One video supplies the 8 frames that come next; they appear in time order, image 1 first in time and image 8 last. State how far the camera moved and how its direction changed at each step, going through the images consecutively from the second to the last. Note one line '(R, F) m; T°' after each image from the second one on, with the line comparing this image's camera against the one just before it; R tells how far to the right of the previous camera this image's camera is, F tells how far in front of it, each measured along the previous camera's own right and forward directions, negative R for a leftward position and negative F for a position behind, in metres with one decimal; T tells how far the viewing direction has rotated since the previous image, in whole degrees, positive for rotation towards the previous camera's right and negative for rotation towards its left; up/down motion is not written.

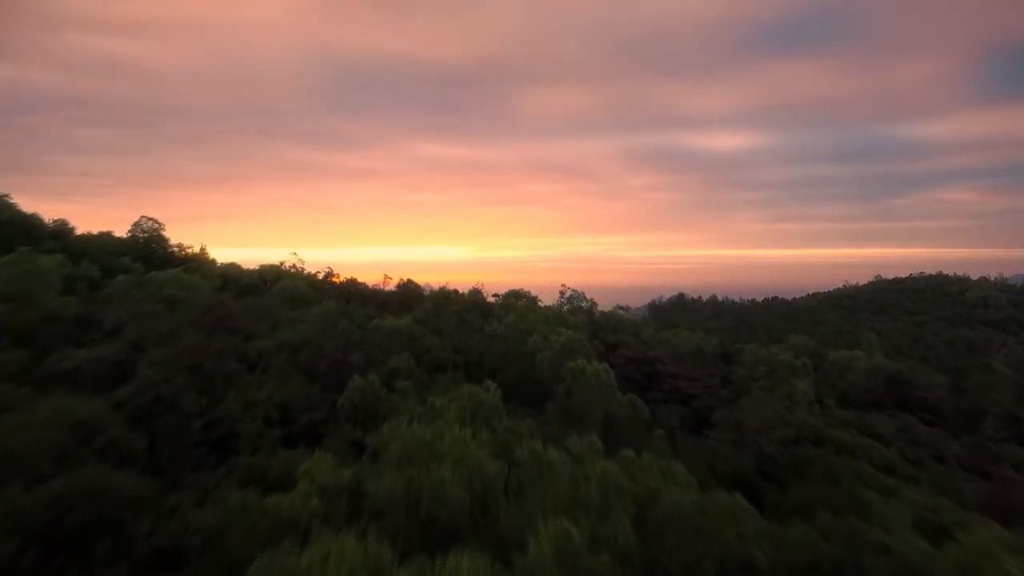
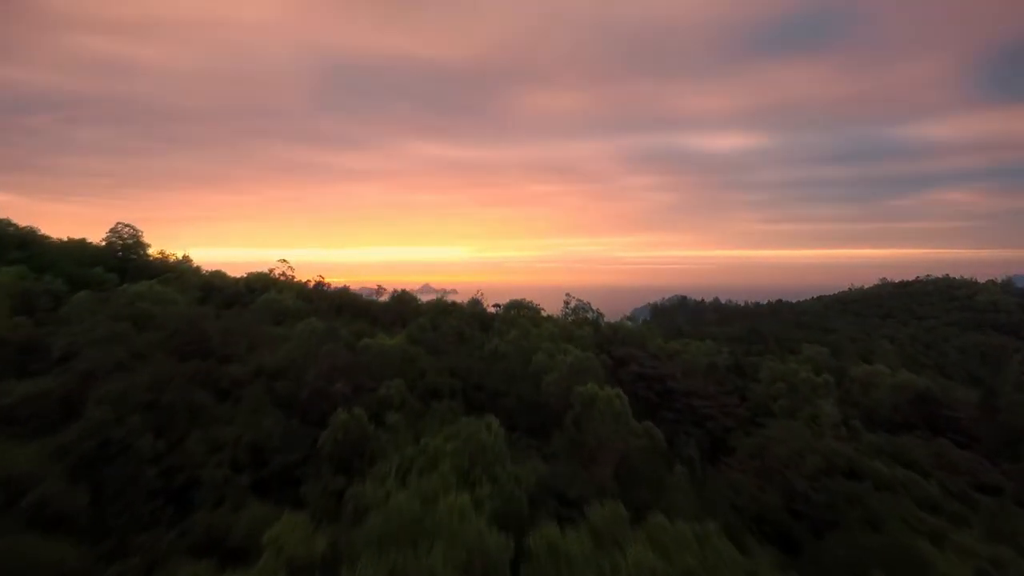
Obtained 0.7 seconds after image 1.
(-0.1, +0.9) m; 0°
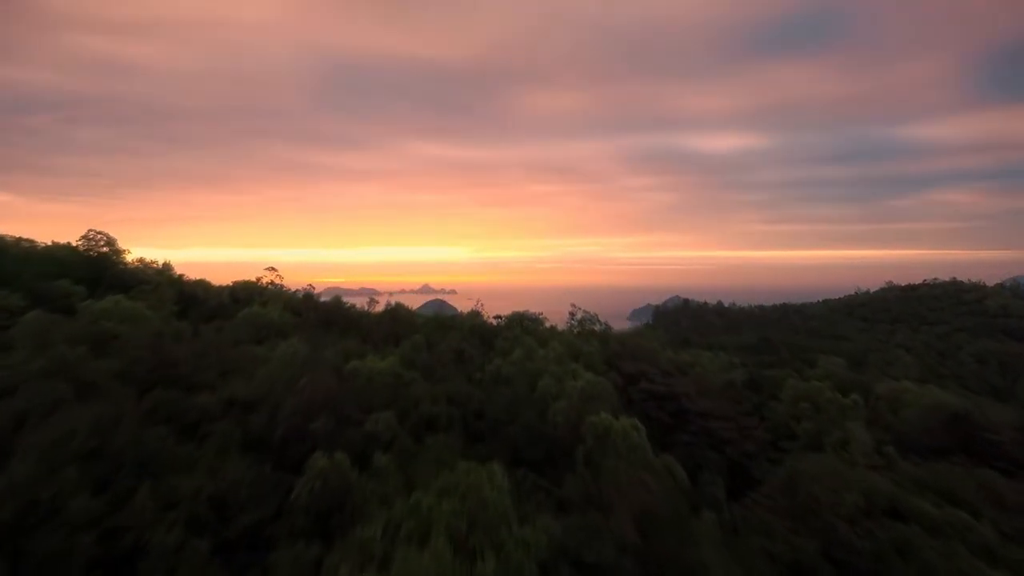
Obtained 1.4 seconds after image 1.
(-0.1, +1.0) m; 0°
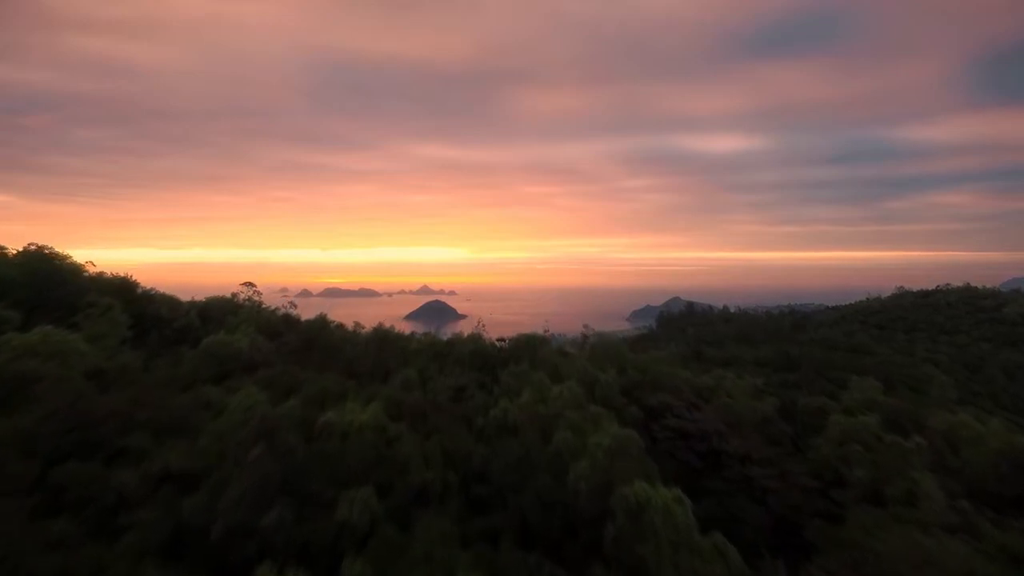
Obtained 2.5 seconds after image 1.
(-0.2, +1.6) m; 0°
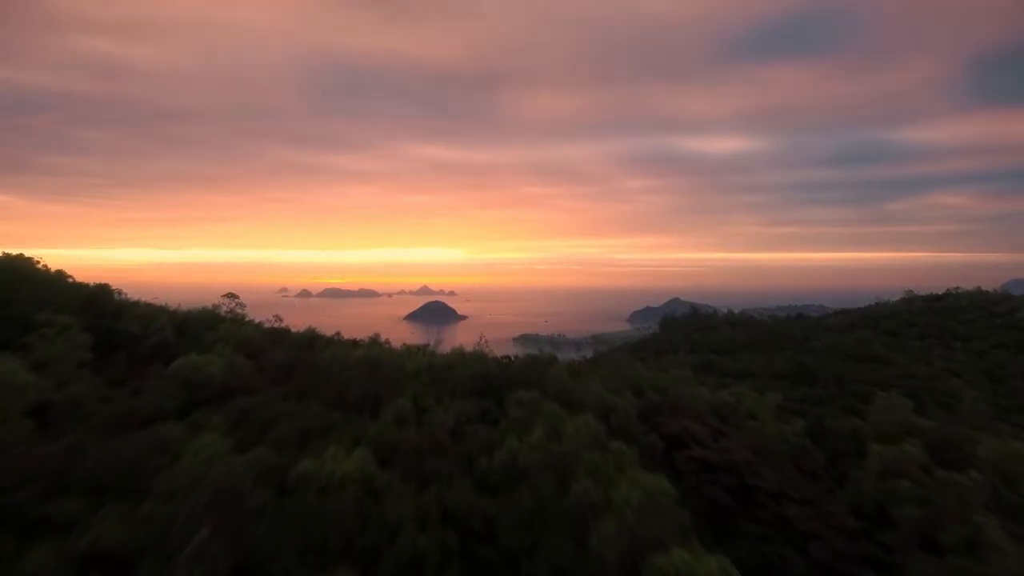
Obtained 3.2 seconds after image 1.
(-0.2, +1.1) m; 0°
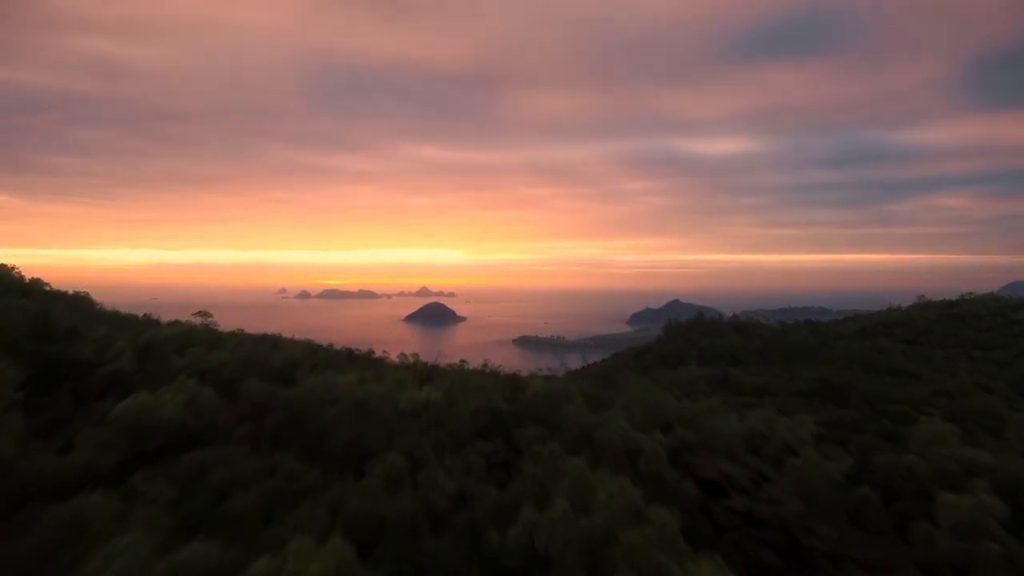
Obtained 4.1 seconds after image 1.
(-0.2, +1.5) m; 0°
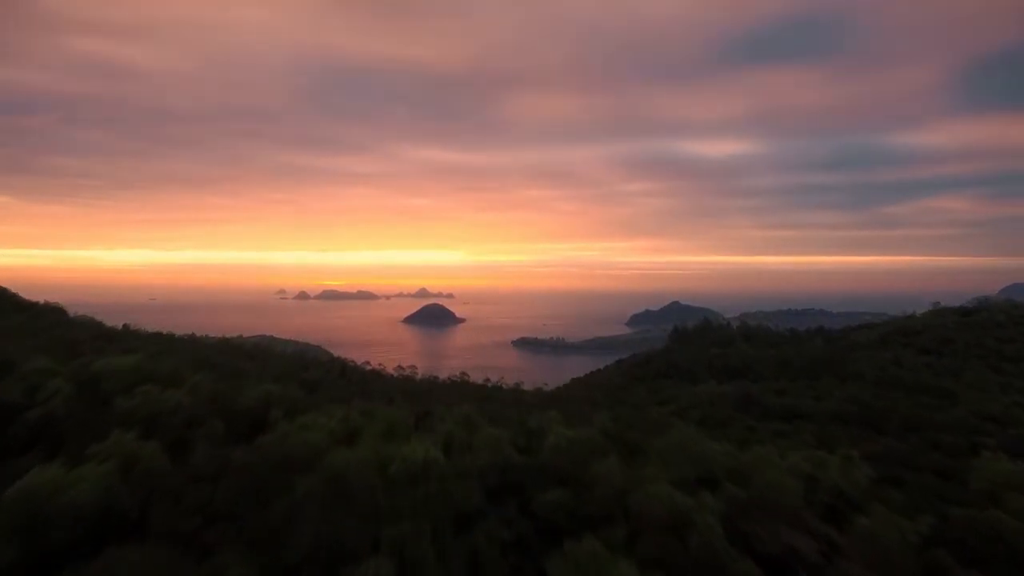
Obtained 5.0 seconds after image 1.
(-0.3, +1.8) m; 0°
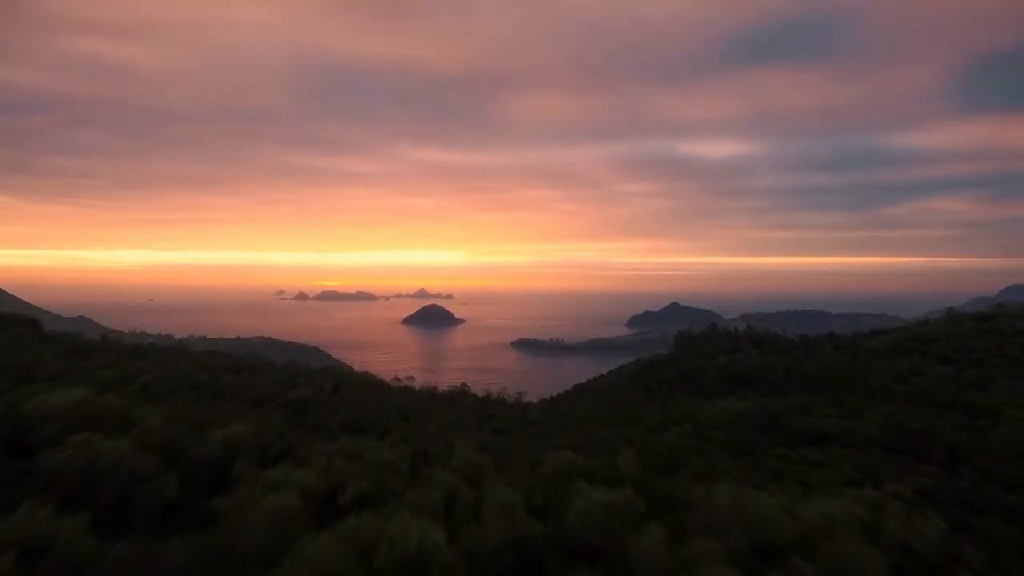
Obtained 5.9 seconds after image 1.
(-0.3, +1.6) m; 0°
